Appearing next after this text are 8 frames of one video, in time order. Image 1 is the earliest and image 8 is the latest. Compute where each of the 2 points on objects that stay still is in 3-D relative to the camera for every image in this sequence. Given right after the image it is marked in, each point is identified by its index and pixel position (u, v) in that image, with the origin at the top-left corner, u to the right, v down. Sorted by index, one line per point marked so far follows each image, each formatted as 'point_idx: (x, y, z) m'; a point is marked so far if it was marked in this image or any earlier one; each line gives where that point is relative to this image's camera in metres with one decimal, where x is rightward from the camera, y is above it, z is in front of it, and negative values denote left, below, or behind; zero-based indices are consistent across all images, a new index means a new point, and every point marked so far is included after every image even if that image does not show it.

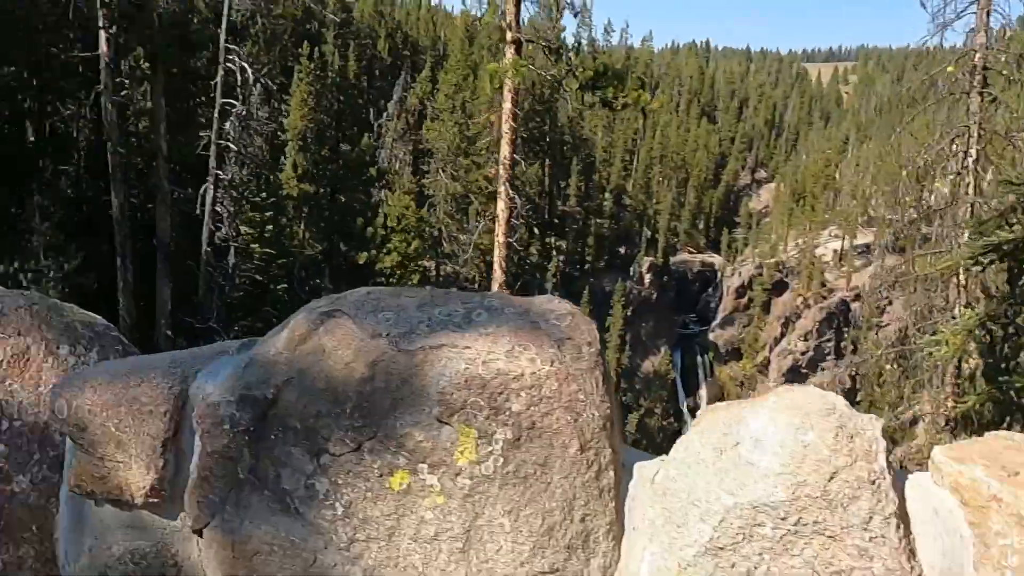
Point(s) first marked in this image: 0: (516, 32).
0: (+0.1, +3.2, +10.2) m
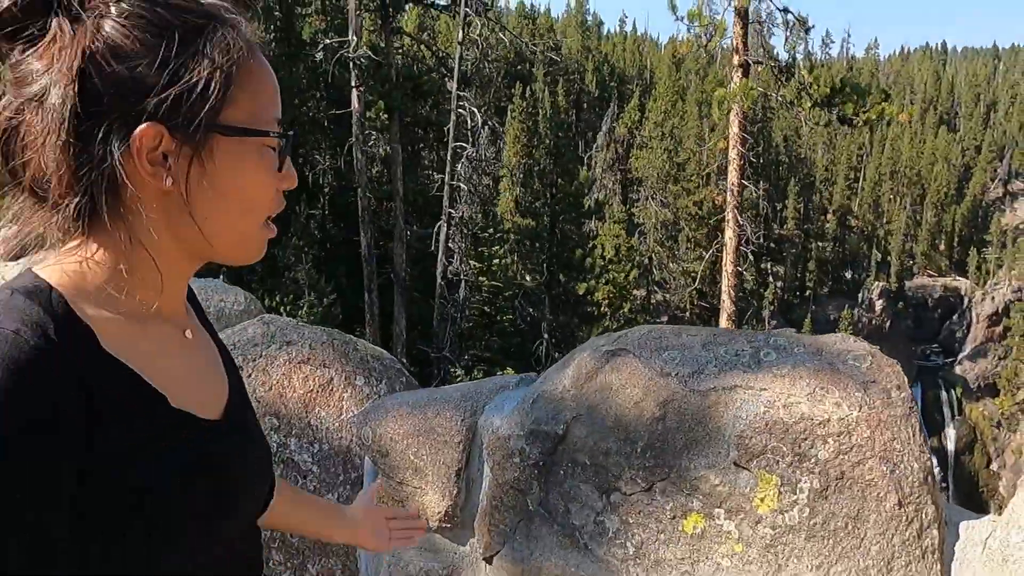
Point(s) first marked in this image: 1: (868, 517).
0: (+3.0, +2.8, +9.9) m
1: (+0.8, -0.5, +1.6) m
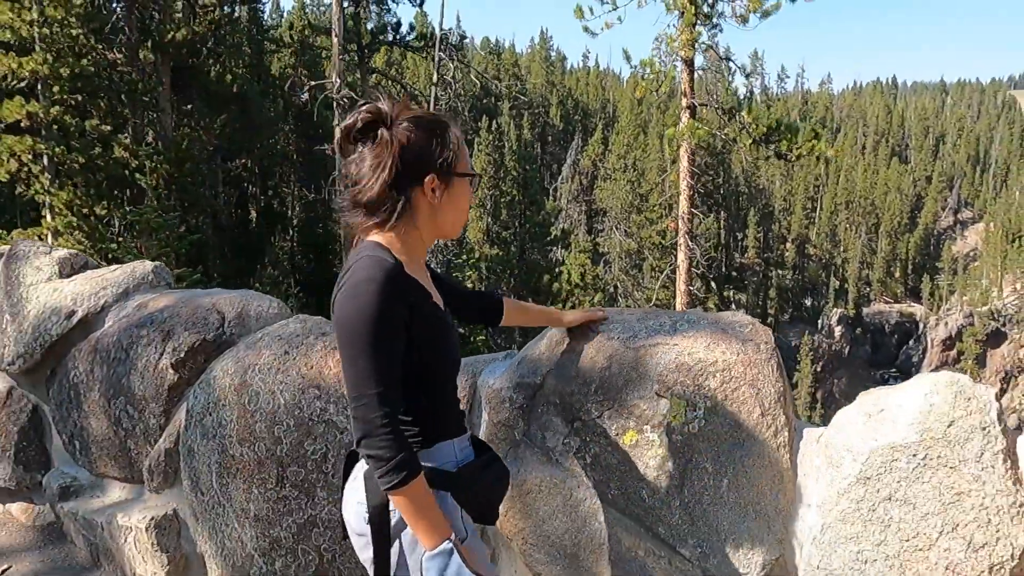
0: (+2.6, +2.5, +11.0) m
1: (+0.7, -0.4, +2.5) m
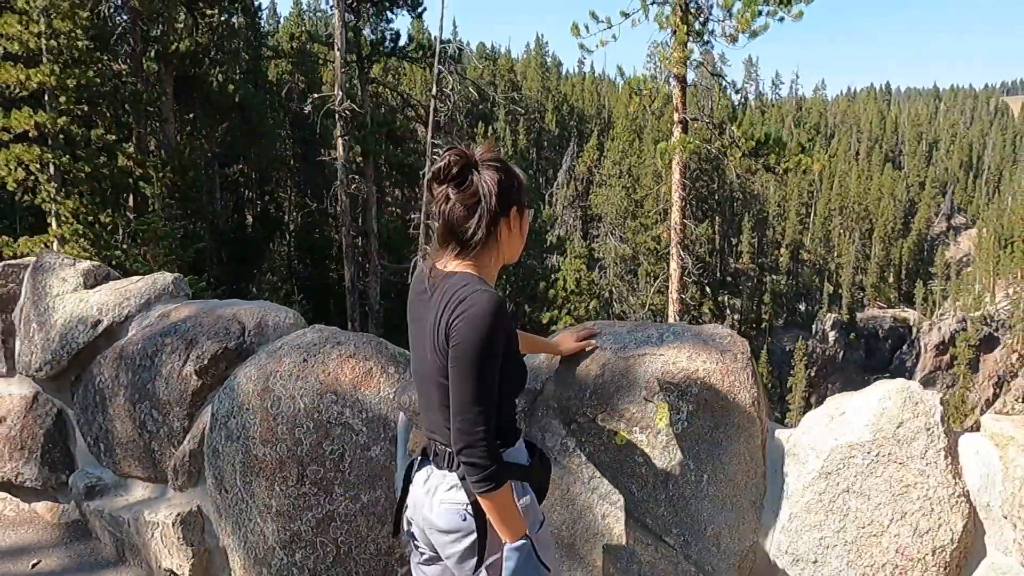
0: (+2.5, +2.4, +11.3) m
1: (+0.8, -0.5, +2.8) m
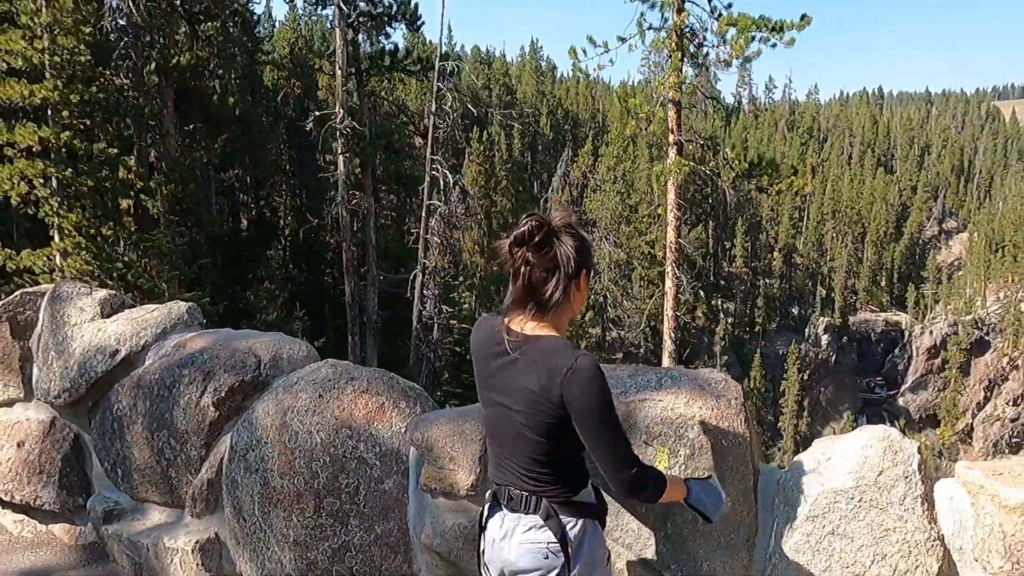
0: (+2.5, +2.2, +11.5) m
1: (+0.8, -0.7, +3.0) m
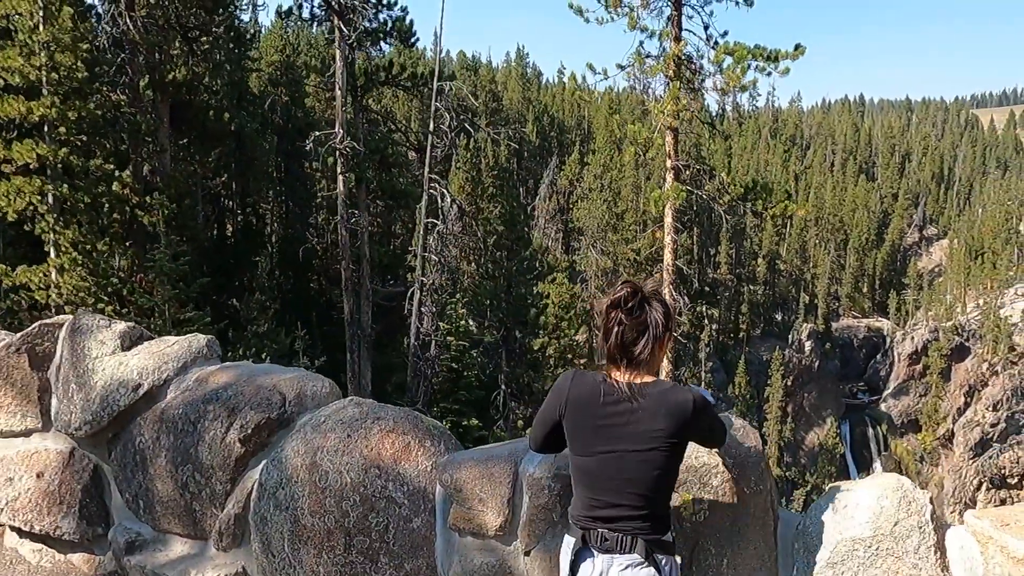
0: (+2.5, +1.9, +11.7) m
1: (+0.9, -0.9, +3.1) m
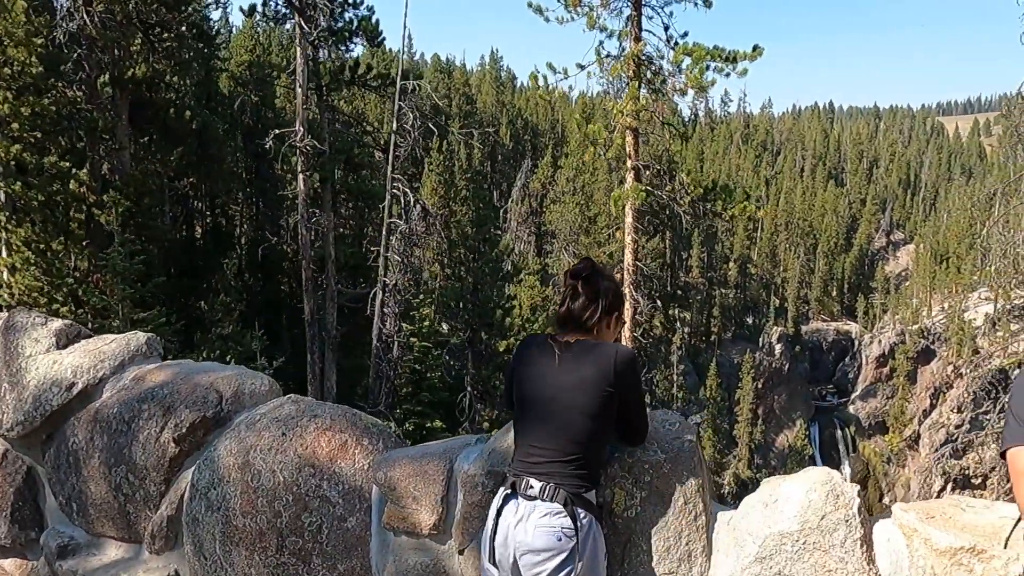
0: (+1.9, +1.9, +11.8) m
1: (+0.6, -0.9, +3.1) m
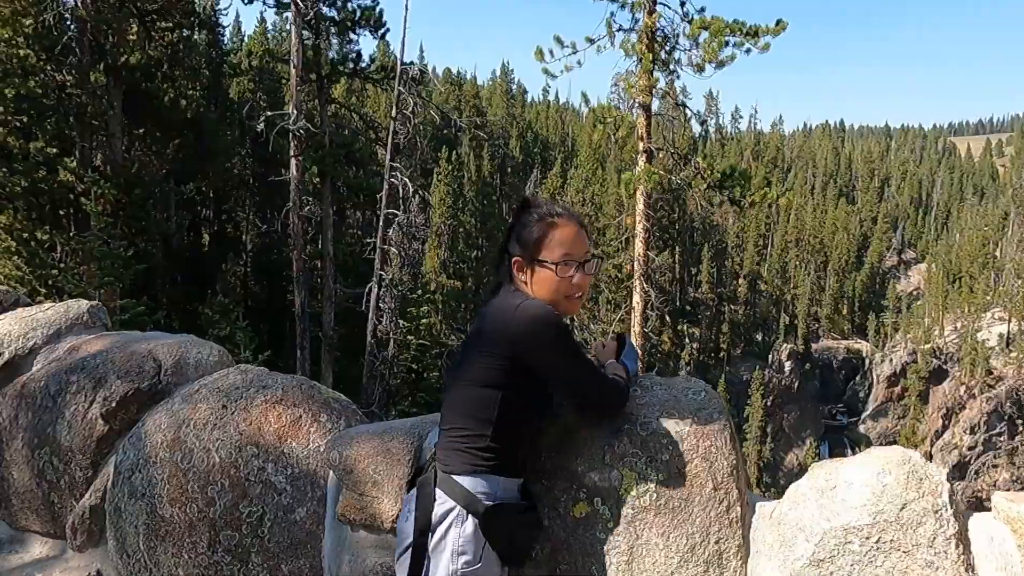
0: (+2.0, +1.9, +11.1) m
1: (+0.6, -0.7, +2.4) m
